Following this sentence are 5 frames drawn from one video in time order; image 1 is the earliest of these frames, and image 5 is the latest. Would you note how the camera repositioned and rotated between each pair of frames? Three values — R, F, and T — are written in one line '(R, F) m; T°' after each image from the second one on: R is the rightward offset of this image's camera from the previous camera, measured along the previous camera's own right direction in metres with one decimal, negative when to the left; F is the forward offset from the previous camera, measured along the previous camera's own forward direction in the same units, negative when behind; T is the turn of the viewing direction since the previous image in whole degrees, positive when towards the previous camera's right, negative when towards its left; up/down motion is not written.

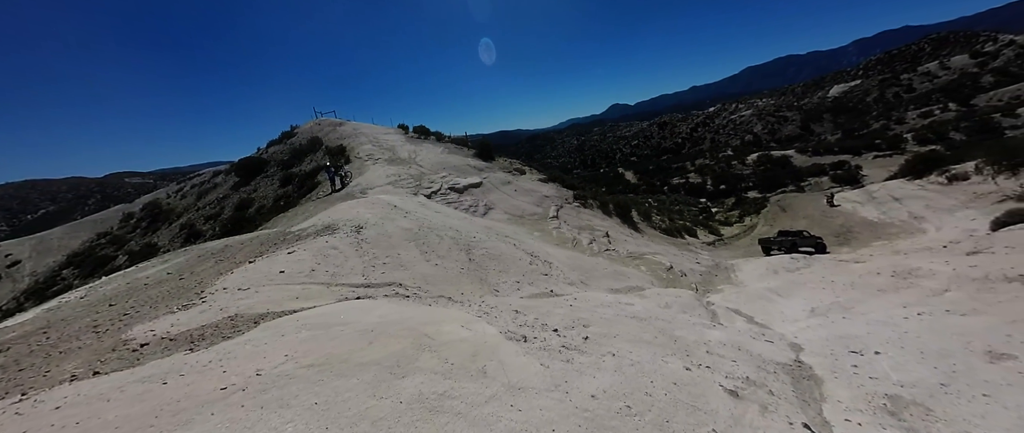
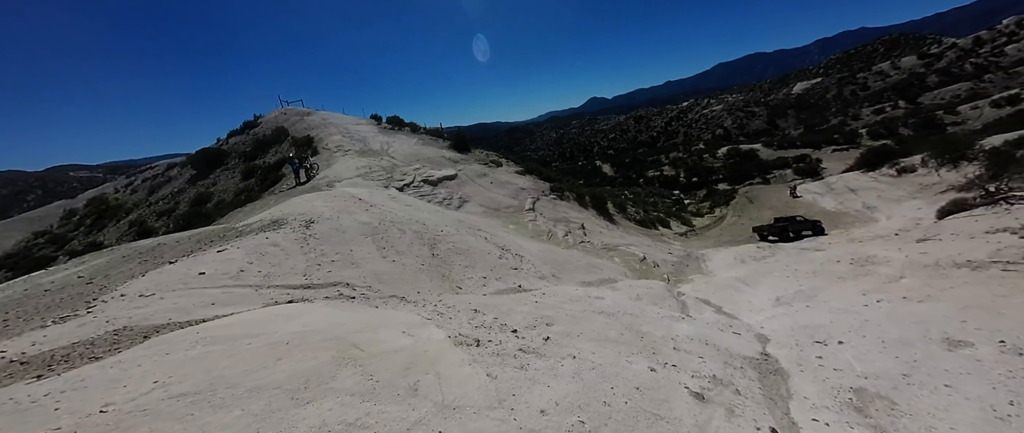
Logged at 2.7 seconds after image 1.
(+0.4, +0.6) m; +3°
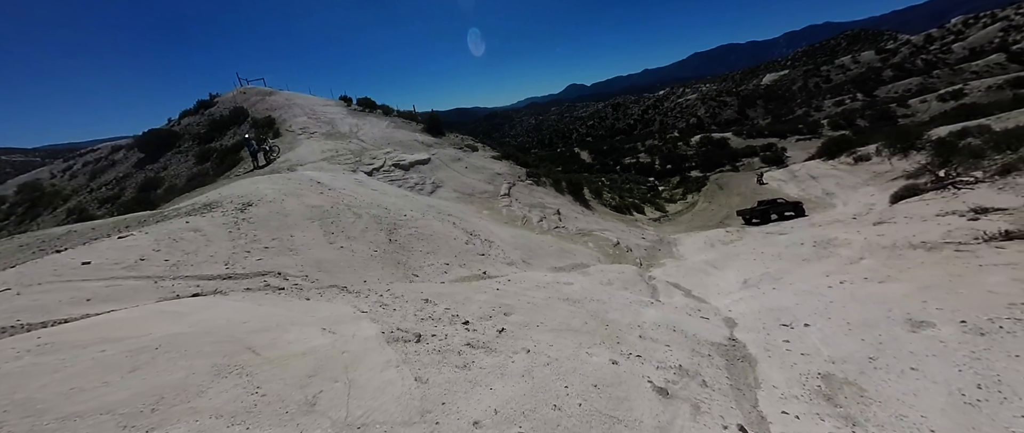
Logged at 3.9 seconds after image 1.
(+0.5, +0.7) m; +3°
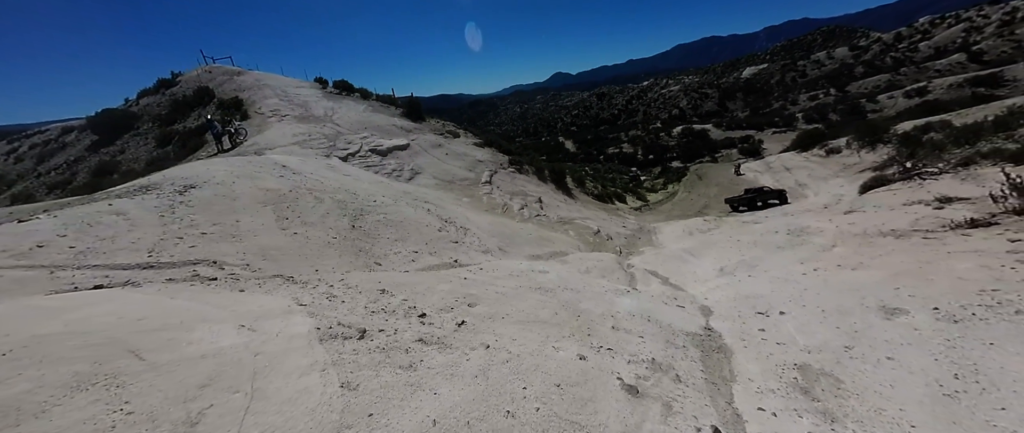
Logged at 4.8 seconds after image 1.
(+0.3, +0.5) m; +3°
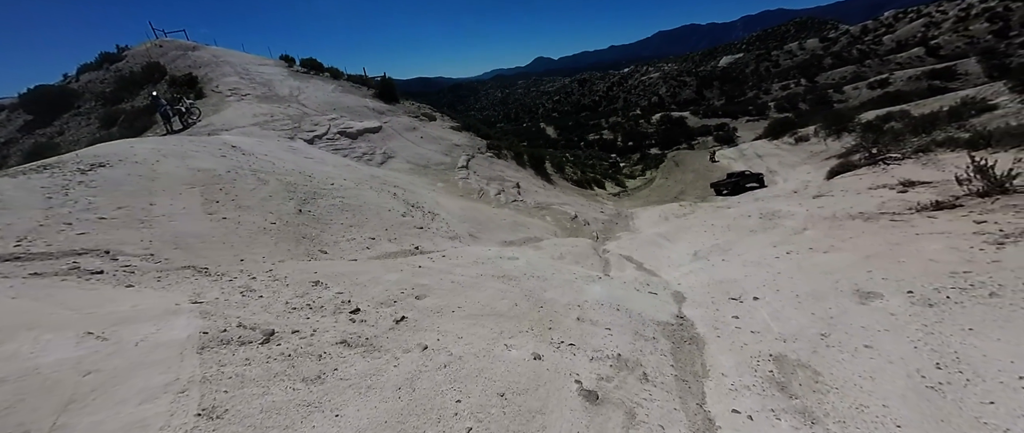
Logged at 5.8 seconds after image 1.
(+0.4, +0.7) m; +3°
